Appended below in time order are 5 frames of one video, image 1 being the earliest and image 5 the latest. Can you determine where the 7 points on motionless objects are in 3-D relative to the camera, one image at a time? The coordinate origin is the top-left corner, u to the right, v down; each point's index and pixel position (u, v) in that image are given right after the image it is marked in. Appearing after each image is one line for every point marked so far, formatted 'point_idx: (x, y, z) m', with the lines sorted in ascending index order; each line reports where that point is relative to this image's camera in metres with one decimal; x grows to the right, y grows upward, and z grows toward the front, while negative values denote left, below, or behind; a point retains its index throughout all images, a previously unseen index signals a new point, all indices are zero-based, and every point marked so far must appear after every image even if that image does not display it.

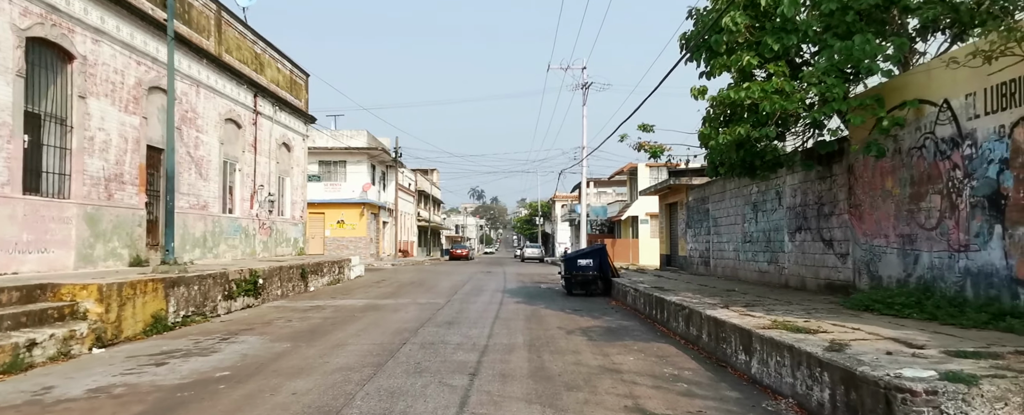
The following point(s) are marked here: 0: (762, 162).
0: (+4.1, +0.7, +10.5) m
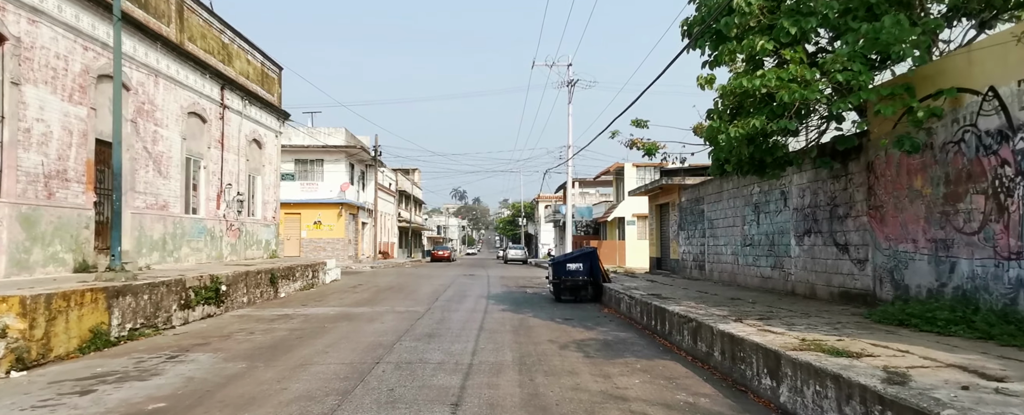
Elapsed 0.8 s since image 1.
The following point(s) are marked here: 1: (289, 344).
0: (+3.9, +0.7, +9.6) m
1: (-3.3, -2.0, +9.6) m
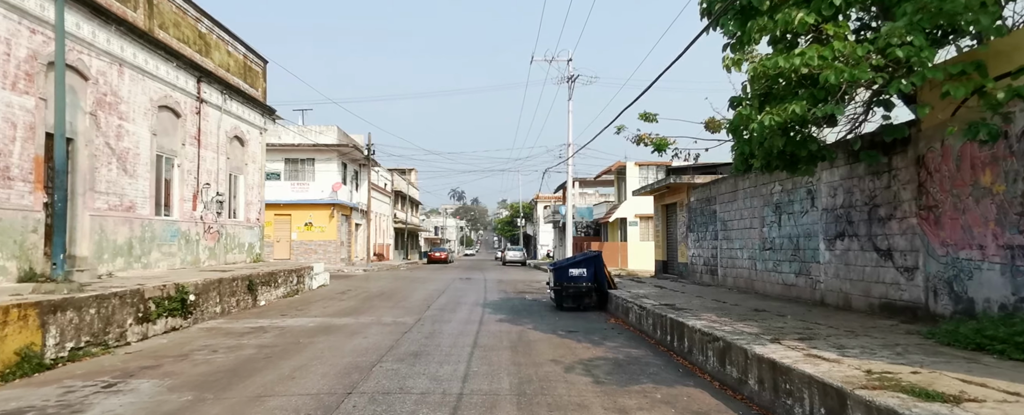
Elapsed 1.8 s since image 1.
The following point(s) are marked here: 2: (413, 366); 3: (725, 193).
0: (+3.8, +0.7, +8.4) m
1: (-3.3, -2.1, +8.4) m
2: (-1.3, -2.0, +8.2) m
3: (+5.2, +0.3, +15.9) m
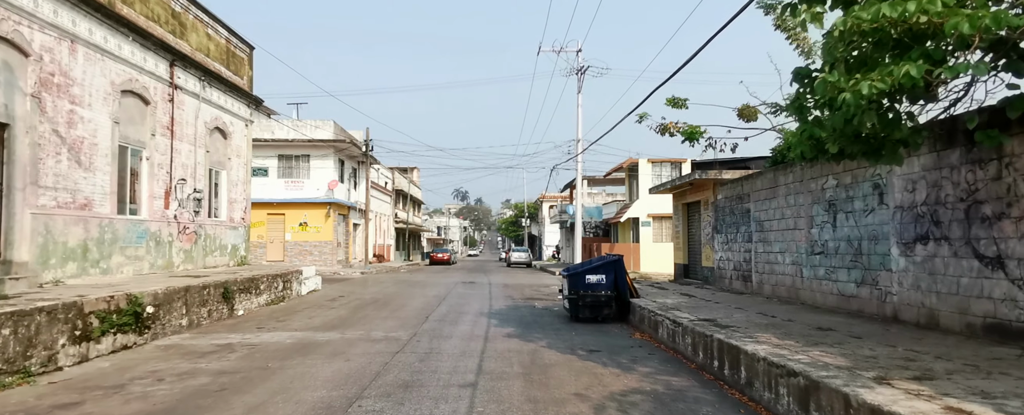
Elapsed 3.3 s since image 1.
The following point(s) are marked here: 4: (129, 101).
0: (+4.0, +0.8, +6.6) m
1: (-3.2, -2.0, +6.6) m
2: (-1.1, -2.0, +6.5) m
3: (+5.4, +0.4, +14.1) m
4: (-8.1, +2.3, +13.8) m
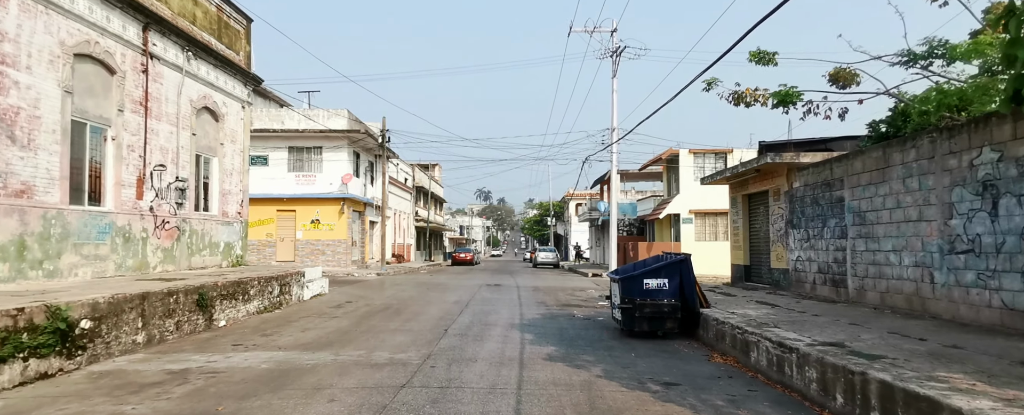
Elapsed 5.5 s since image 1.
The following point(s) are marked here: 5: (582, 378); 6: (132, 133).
0: (+4.4, +1.0, +3.8) m
1: (-2.8, -1.8, +4.1) m
2: (-0.7, -1.8, +3.9) m
3: (+6.1, +0.6, +11.2) m
4: (-7.5, +2.5, +11.4) m
5: (+0.8, -2.0, +7.6) m
6: (-7.4, +1.4, +12.7) m
